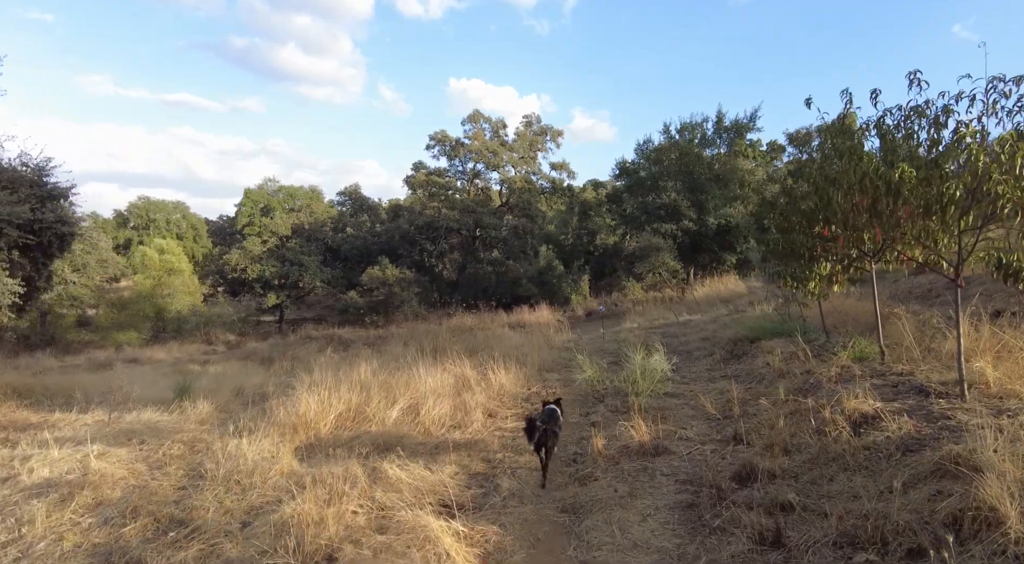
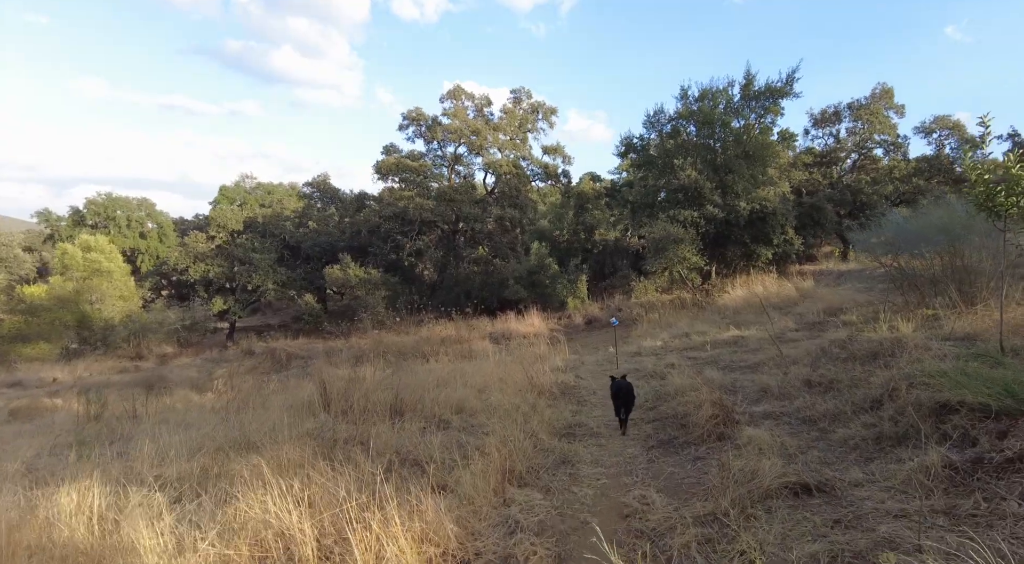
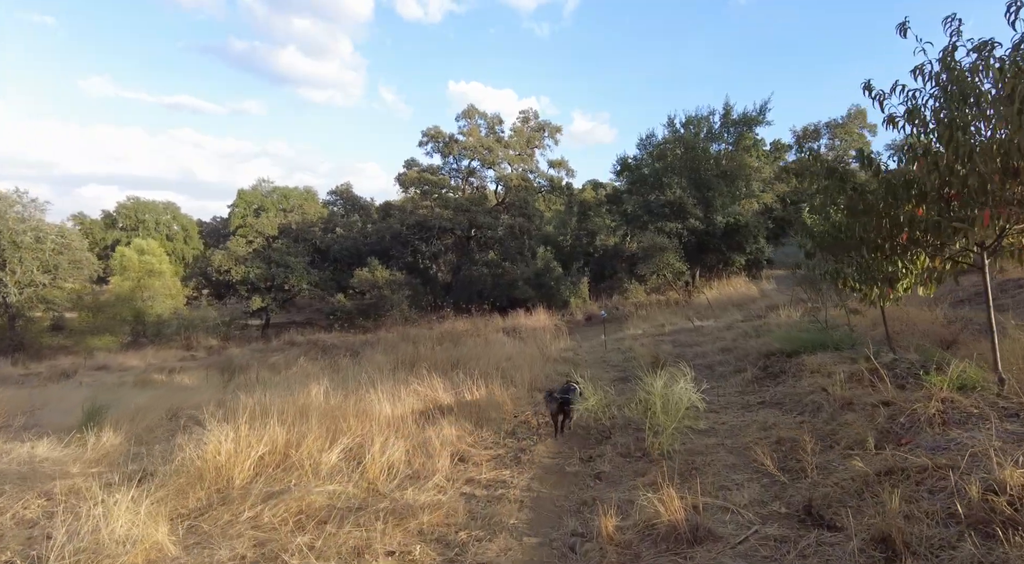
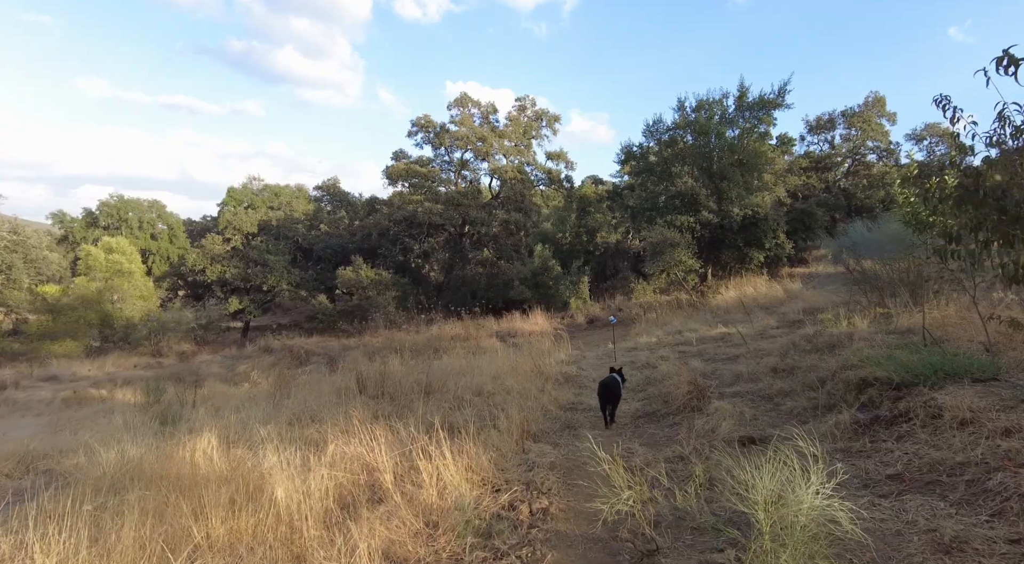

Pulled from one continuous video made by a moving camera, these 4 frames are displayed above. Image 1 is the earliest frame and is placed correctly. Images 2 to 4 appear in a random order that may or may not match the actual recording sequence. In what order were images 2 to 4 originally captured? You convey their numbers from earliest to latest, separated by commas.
3, 4, 2
